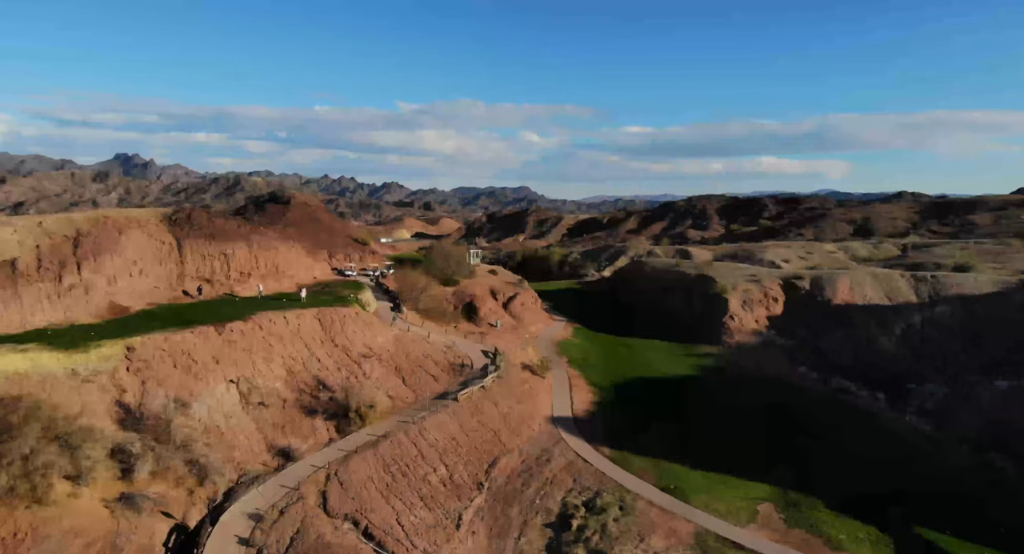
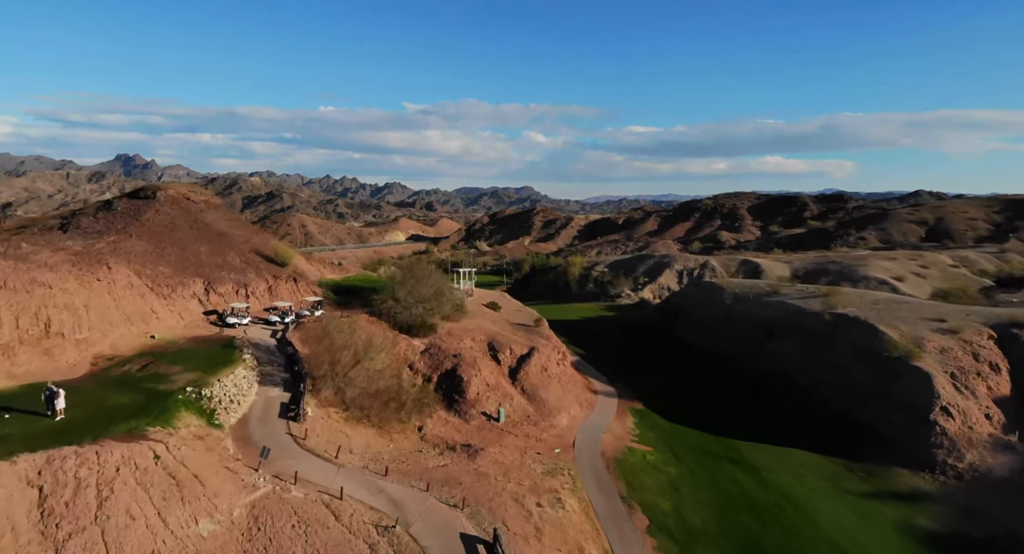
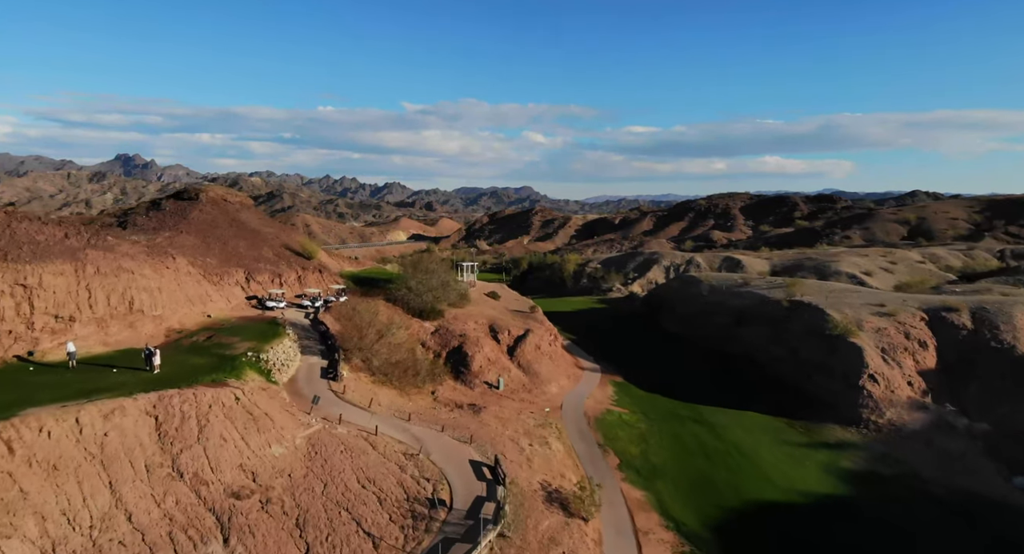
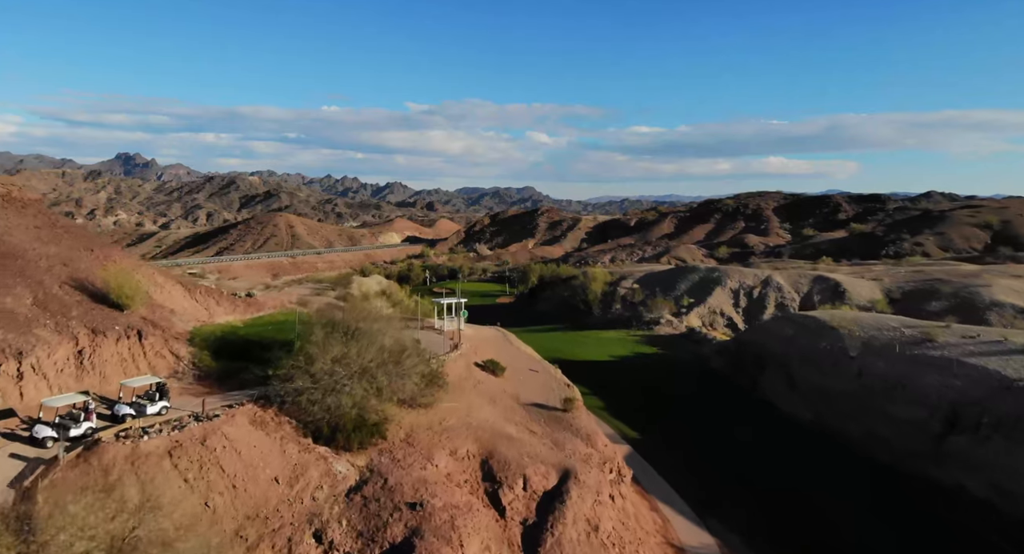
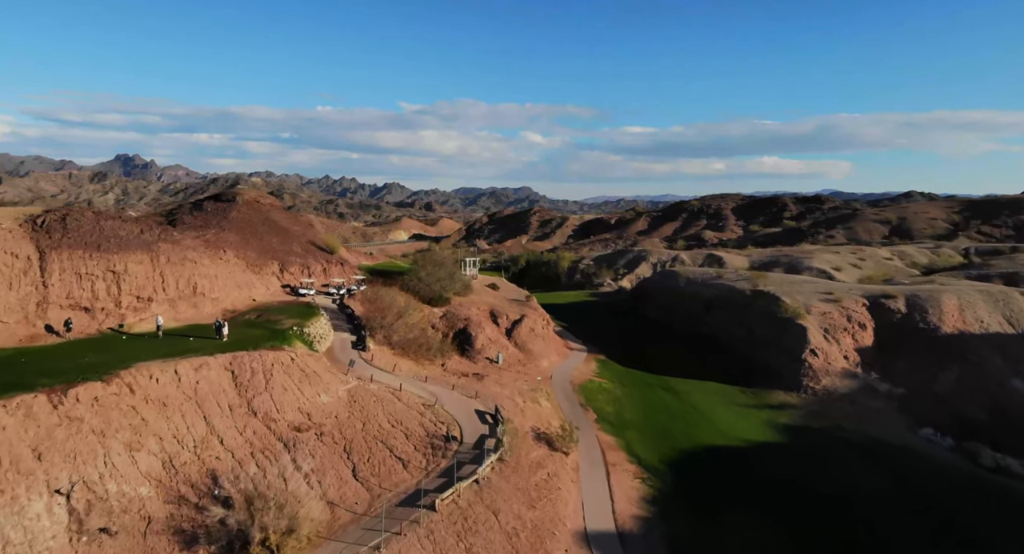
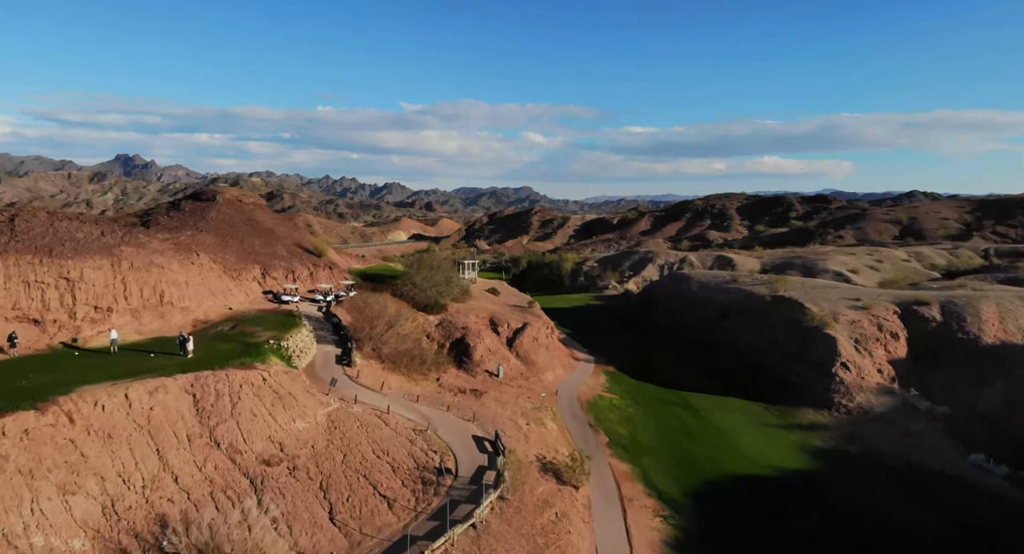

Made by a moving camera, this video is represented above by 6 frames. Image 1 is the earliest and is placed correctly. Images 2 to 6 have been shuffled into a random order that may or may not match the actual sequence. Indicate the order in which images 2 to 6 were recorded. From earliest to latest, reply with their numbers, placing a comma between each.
5, 6, 3, 2, 4
